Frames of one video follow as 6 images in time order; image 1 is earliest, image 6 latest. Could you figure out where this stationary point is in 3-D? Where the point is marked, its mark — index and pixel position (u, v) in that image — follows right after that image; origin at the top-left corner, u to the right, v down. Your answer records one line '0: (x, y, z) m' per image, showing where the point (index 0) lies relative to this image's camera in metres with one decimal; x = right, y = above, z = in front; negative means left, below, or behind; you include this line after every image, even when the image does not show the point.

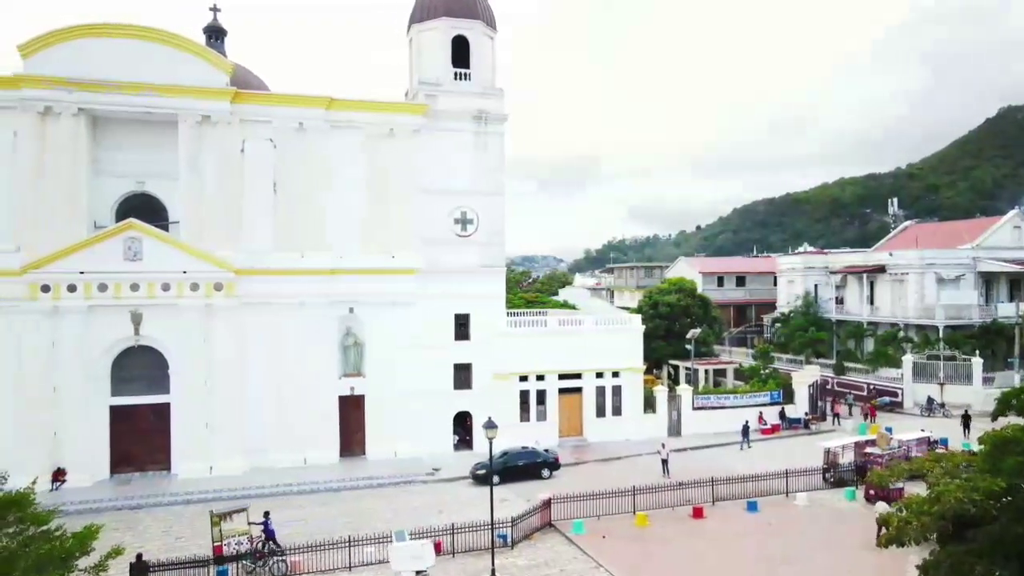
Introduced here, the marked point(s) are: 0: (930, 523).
0: (+7.3, -4.1, +12.6) m
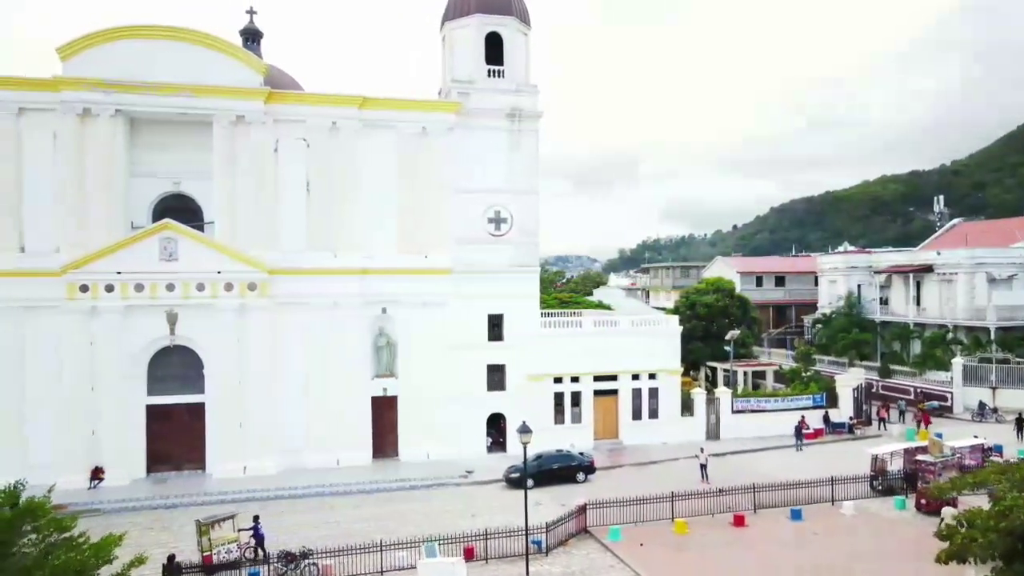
0: (+7.9, -4.1, +11.8) m
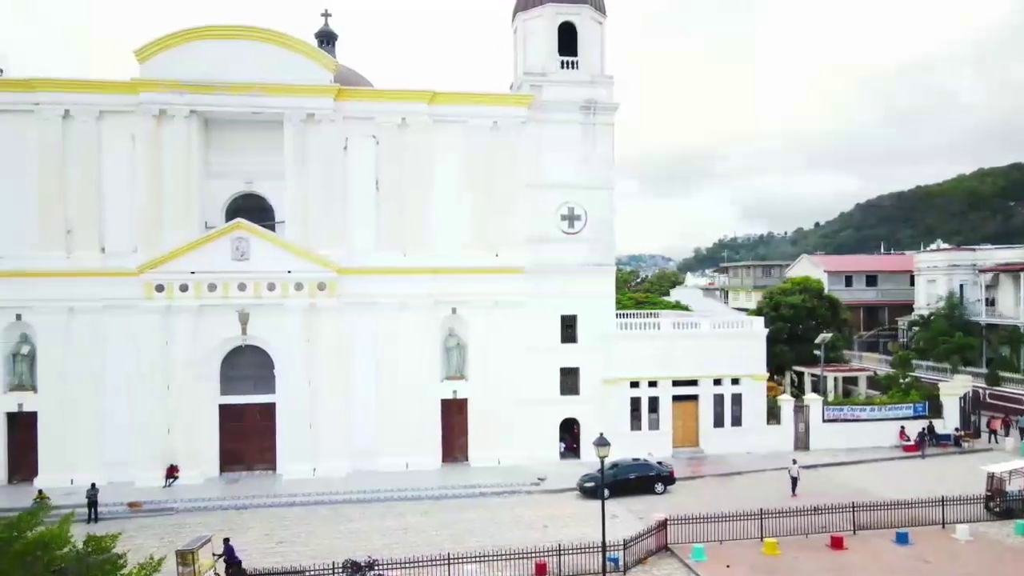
0: (+9.0, -4.1, +9.7) m
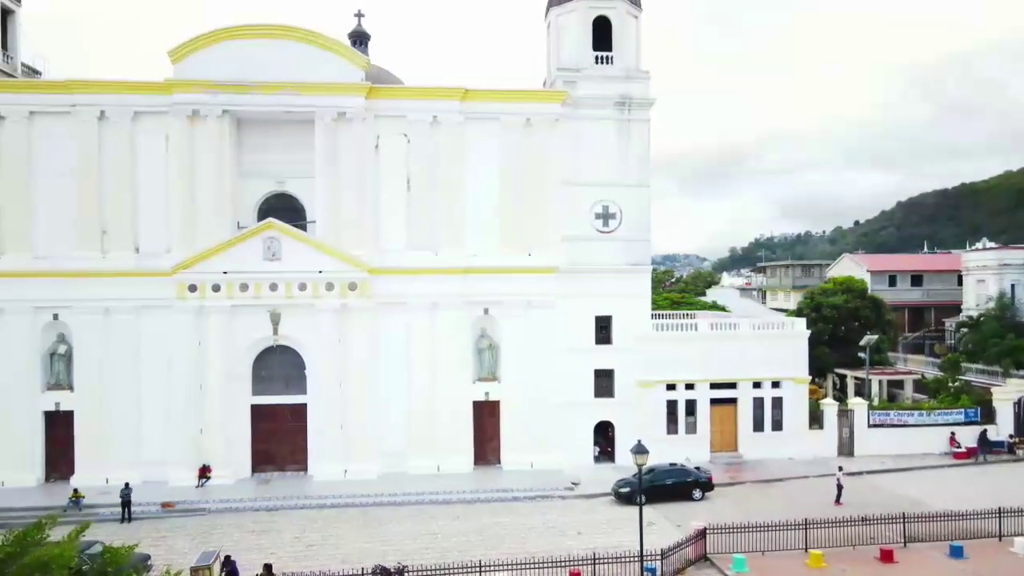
0: (+9.4, -4.1, +8.7) m
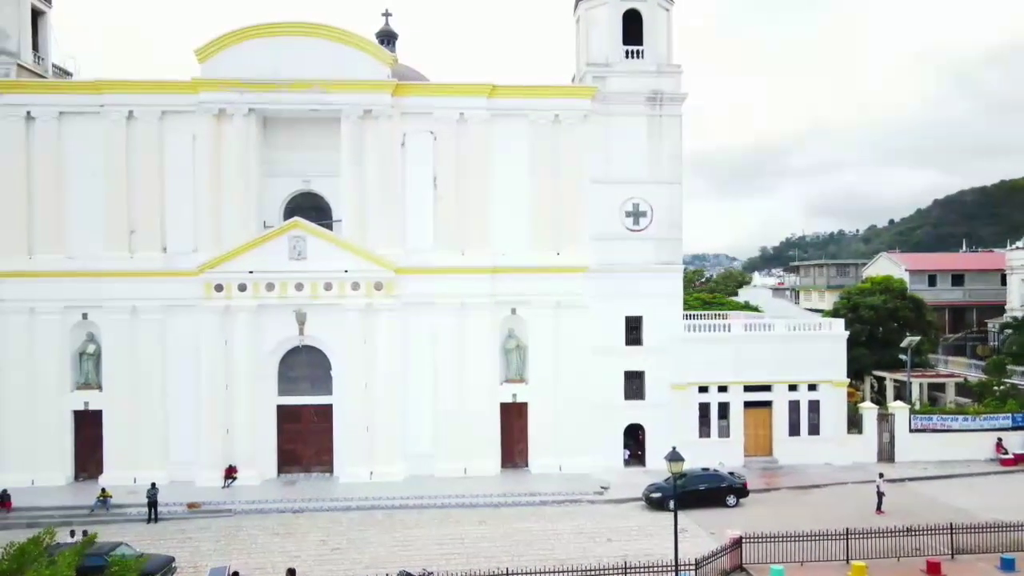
0: (+9.7, -4.1, +7.8) m
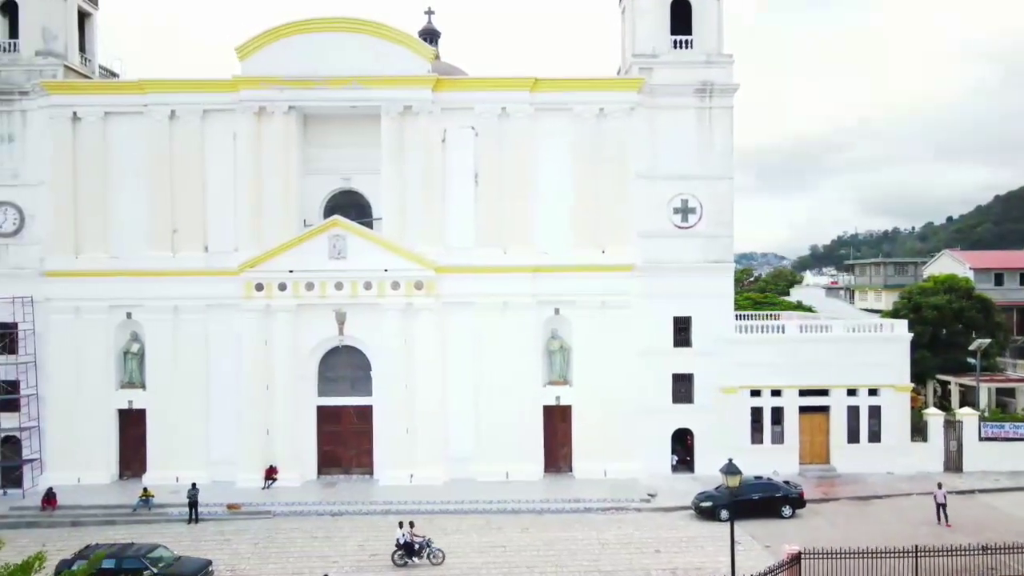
0: (+10.1, -4.1, +6.4) m
